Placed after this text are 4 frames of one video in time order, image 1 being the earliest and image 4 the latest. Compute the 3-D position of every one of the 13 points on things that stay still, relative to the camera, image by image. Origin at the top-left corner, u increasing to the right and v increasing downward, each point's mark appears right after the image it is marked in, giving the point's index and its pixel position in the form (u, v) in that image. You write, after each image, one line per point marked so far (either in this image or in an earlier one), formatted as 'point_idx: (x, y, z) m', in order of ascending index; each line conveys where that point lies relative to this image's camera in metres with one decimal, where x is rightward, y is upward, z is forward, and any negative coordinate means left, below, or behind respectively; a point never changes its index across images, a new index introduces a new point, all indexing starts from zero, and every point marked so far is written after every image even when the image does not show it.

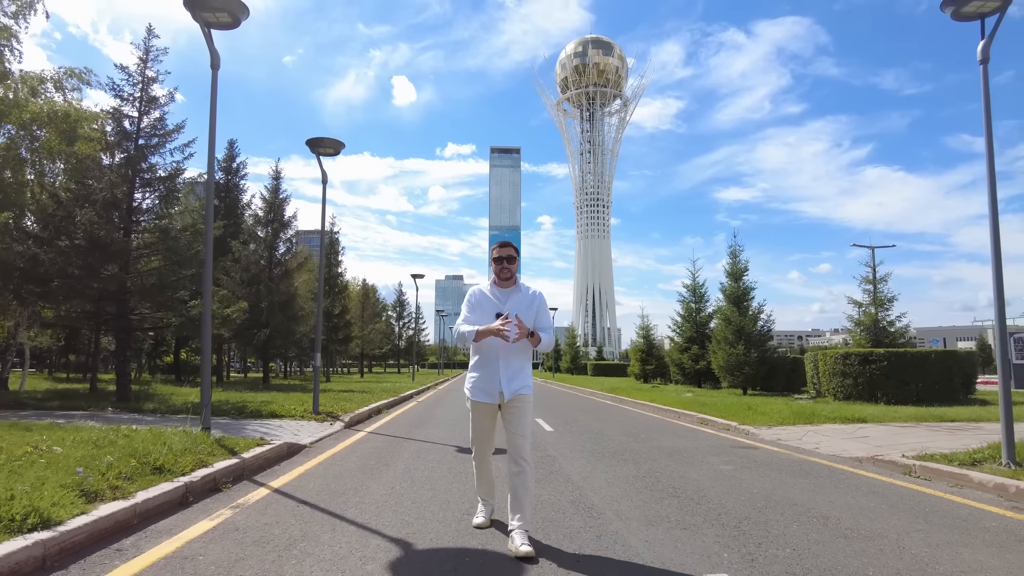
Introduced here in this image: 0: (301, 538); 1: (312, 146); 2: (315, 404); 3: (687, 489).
0: (-1.6, -1.9, +4.6) m
1: (-4.3, +3.1, +13.1) m
2: (-4.3, -2.5, +13.2) m
3: (+1.9, -2.2, +6.6) m
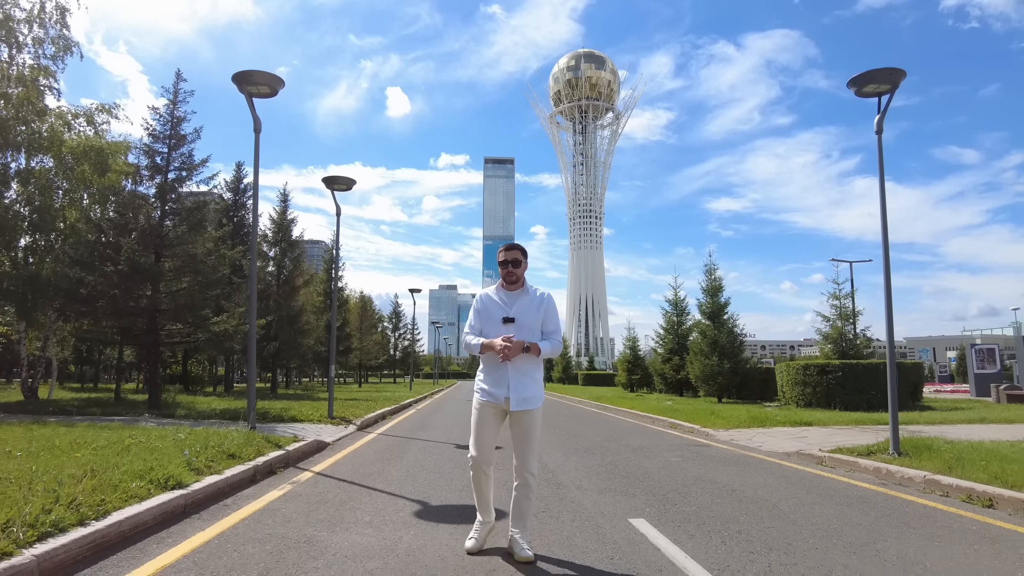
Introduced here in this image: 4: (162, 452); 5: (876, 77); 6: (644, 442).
0: (-1.7, -2.2, +6.4) m
1: (-4.6, +2.6, +15.0) m
2: (-4.5, -3.0, +14.9) m
3: (+1.7, -2.6, +8.4) m
4: (-4.0, -1.9, +6.8) m
5: (+5.9, +3.5, +9.8) m
6: (+2.7, -3.1, +12.2) m
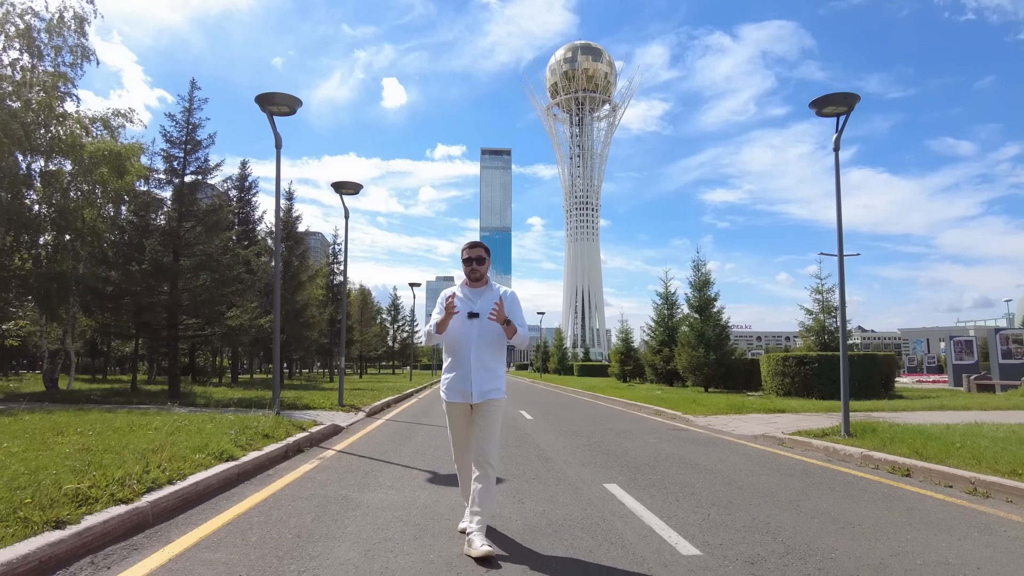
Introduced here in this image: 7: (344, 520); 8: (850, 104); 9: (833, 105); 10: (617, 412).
0: (-1.8, -2.3, +7.6) m
1: (-4.7, +2.7, +16.1) m
2: (-4.6, -3.0, +16.1) m
3: (+1.7, -2.6, +9.7) m
4: (-4.0, -1.9, +8.0) m
5: (+5.9, +3.4, +11.0) m
6: (+2.6, -3.1, +13.4) m
7: (-1.4, -2.0, +5.2) m
8: (+6.2, +3.3, +11.0) m
9: (+5.9, +3.4, +11.1) m
10: (+3.0, -3.5, +17.3) m
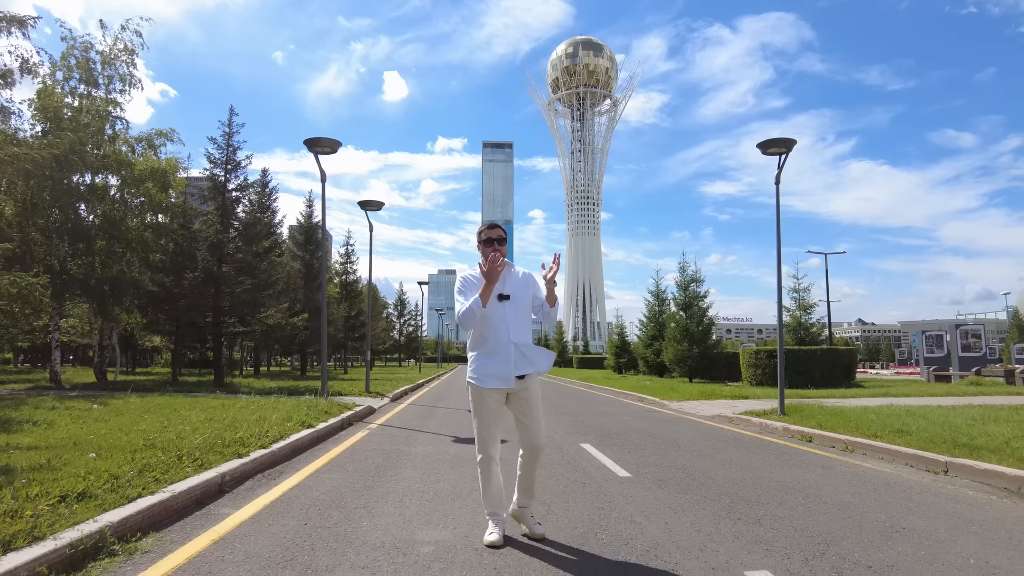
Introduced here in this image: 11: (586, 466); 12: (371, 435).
0: (-1.7, -2.5, +10.2) m
1: (-4.6, +2.6, +18.6) m
2: (-4.6, -3.1, +18.7) m
3: (+1.7, -2.8, +12.3) m
4: (-4.0, -2.1, +10.6) m
5: (+5.9, +3.3, +13.5) m
6: (+2.6, -3.2, +16.0) m
7: (-1.4, -2.2, +7.8) m
8: (+6.2, +3.2, +13.5) m
9: (+5.9, +3.2, +13.6) m
10: (+3.1, -3.6, +19.9) m
11: (+0.9, -2.2, +7.3) m
12: (-2.4, -2.5, +10.0) m
